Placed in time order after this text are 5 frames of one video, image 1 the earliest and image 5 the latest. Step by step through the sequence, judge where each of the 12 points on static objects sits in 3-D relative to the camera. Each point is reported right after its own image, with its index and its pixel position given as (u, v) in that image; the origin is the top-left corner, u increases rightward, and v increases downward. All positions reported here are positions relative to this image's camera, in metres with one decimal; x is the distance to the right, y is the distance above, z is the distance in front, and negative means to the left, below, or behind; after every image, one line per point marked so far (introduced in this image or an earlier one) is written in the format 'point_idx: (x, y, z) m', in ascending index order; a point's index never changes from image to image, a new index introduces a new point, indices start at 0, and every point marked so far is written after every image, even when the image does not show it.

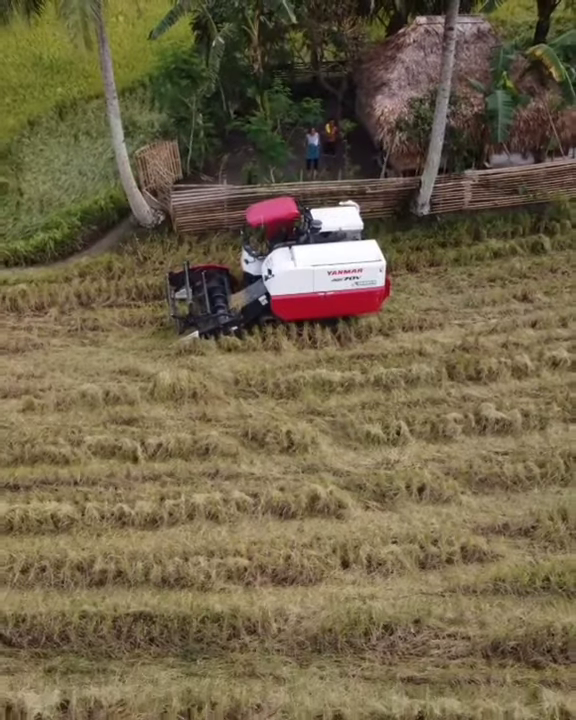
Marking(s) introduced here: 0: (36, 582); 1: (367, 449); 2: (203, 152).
0: (-1.8, -1.6, +8.6) m
1: (+0.7, -0.7, +10.1) m
2: (-1.0, +2.5, +14.7) m
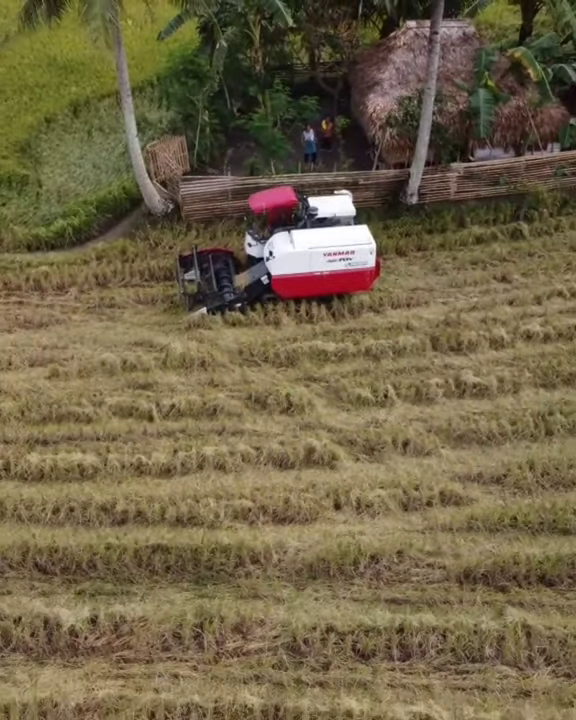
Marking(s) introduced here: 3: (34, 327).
0: (-1.8, -1.3, +9.8) m
1: (+0.7, -0.5, +11.3) m
2: (-1.0, +2.8, +15.9) m
3: (-2.7, +0.4, +12.8) m
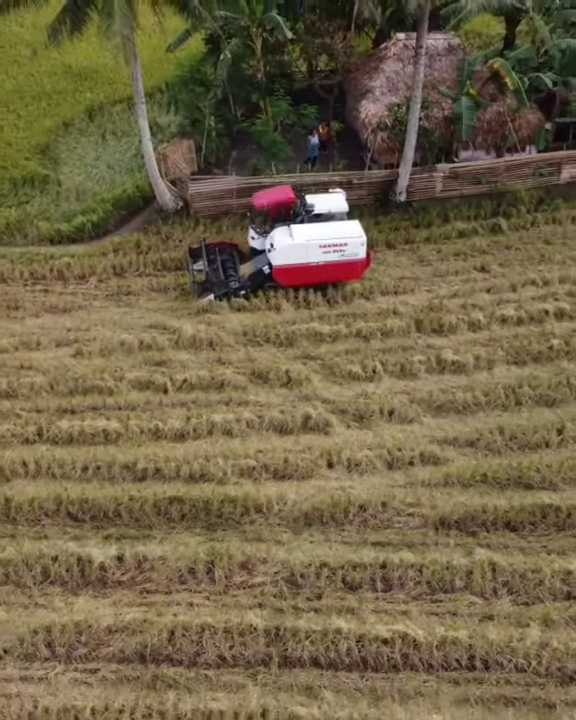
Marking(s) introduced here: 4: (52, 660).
0: (-1.8, -1.1, +11.2) m
1: (+0.6, -0.2, +12.7) m
2: (-1.0, +3.0, +17.3) m
3: (-2.7, +0.6, +14.2) m
4: (-1.8, -2.3, +9.3) m
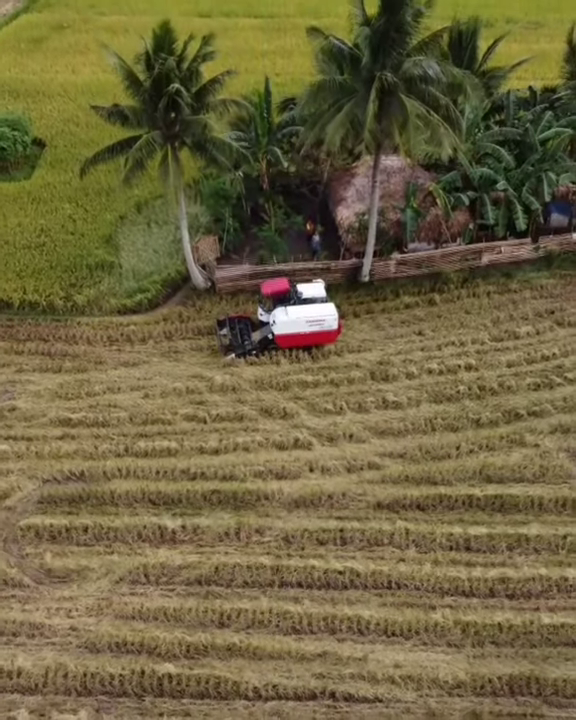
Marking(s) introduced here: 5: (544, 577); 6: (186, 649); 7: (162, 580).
0: (-1.8, -1.7, +18.0) m
1: (+0.6, -0.9, +19.4) m
2: (-1.1, +2.4, +24.1) m
3: (-2.7, -0.1, +21.0) m
4: (-1.9, -2.9, +16.0) m
5: (+3.3, -2.8, +15.8) m
6: (-1.3, -3.5, +14.9) m
7: (-1.7, -2.9, +16.0) m
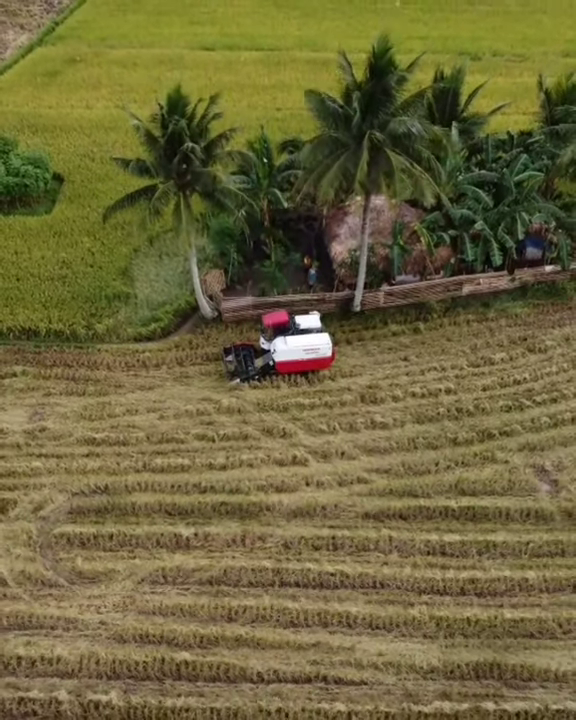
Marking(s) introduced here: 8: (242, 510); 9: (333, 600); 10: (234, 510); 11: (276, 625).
0: (-1.9, -2.2, +20.5) m
1: (+0.6, -1.4, +22.0) m
2: (-1.1, +1.9, +26.6) m
3: (-2.8, -0.6, +23.5) m
4: (-1.9, -3.4, +18.5) m
5: (+3.3, -3.3, +18.3) m
6: (-1.3, -4.0, +17.4) m
7: (-1.7, -3.4, +18.5) m
8: (-0.8, -2.5, +20.0) m
9: (+0.7, -3.6, +18.1) m
10: (-0.9, -2.5, +20.0) m
11: (-0.2, -3.9, +17.7) m
